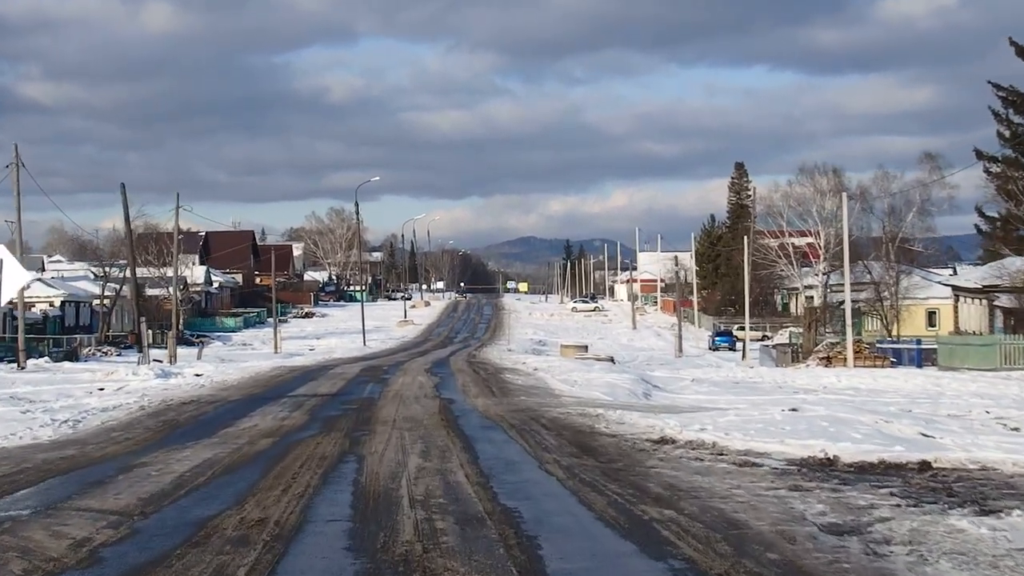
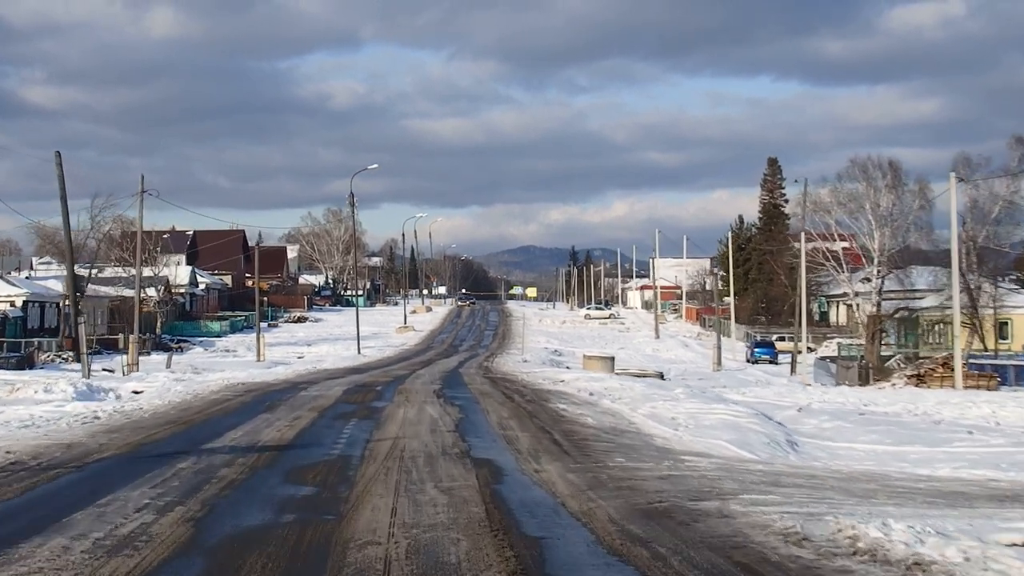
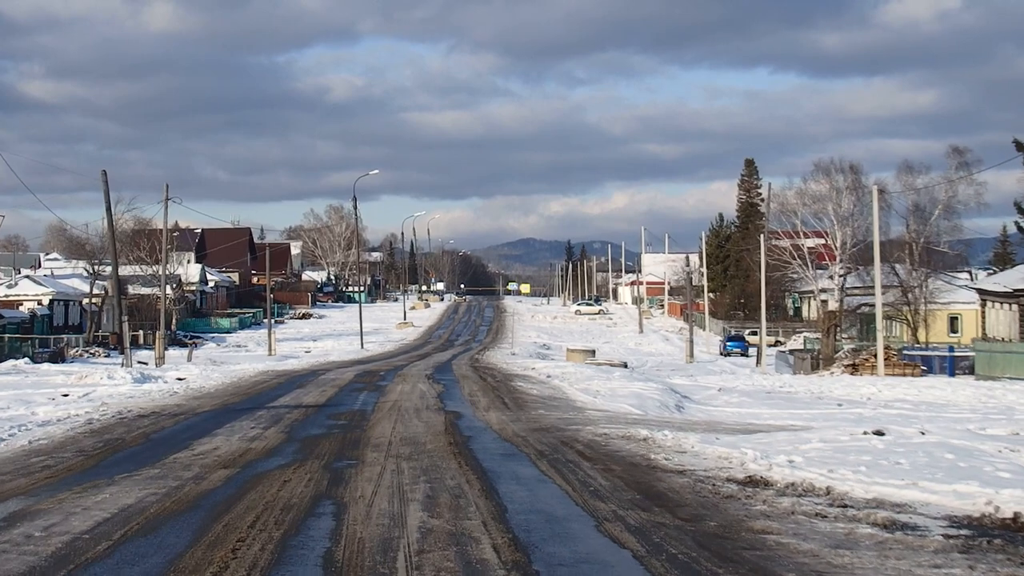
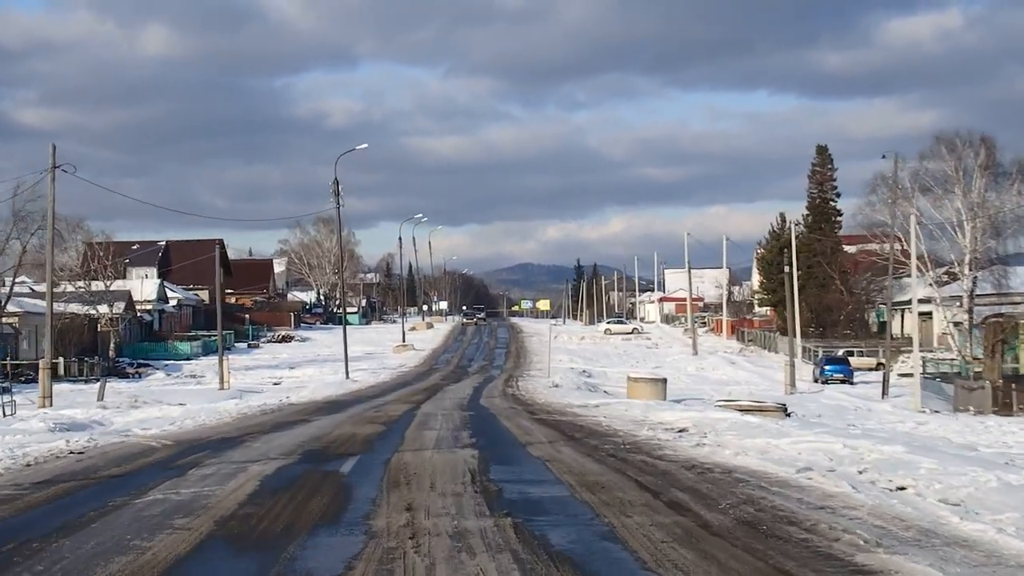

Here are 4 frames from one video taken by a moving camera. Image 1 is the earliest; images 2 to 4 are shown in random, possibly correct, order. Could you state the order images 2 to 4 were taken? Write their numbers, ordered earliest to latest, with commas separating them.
3, 2, 4
